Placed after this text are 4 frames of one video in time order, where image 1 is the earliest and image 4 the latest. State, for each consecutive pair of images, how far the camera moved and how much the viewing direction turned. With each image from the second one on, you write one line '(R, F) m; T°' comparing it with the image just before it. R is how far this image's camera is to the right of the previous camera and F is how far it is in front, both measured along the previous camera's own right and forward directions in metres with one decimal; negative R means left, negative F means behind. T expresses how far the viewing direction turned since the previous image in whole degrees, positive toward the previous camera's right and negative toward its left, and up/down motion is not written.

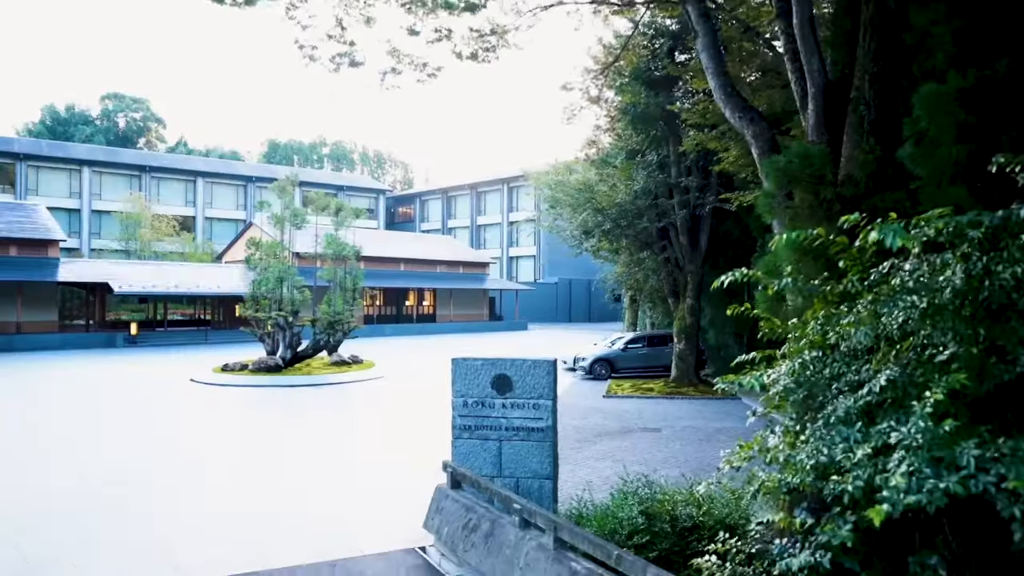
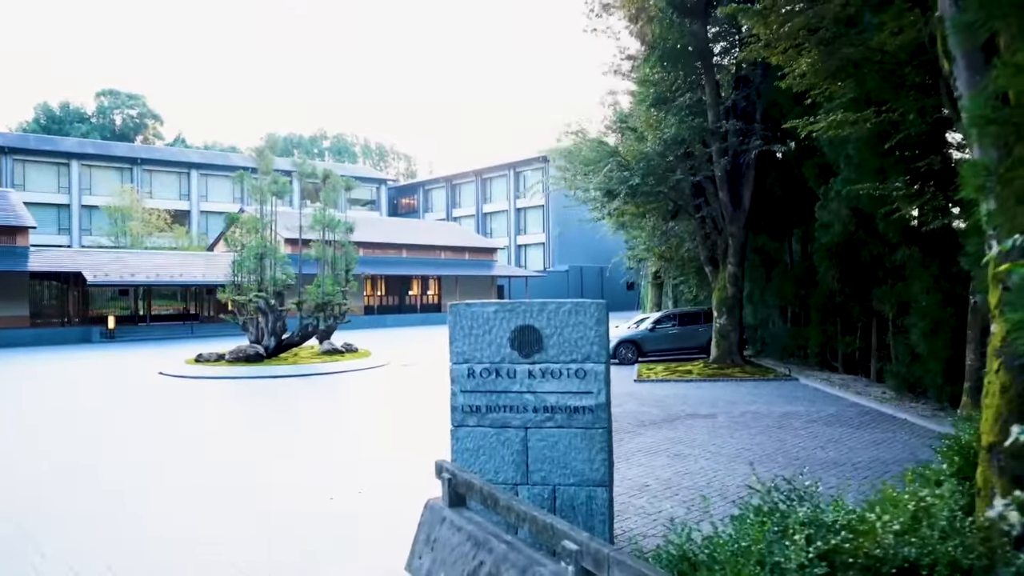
(-0.1, +2.5) m; -1°
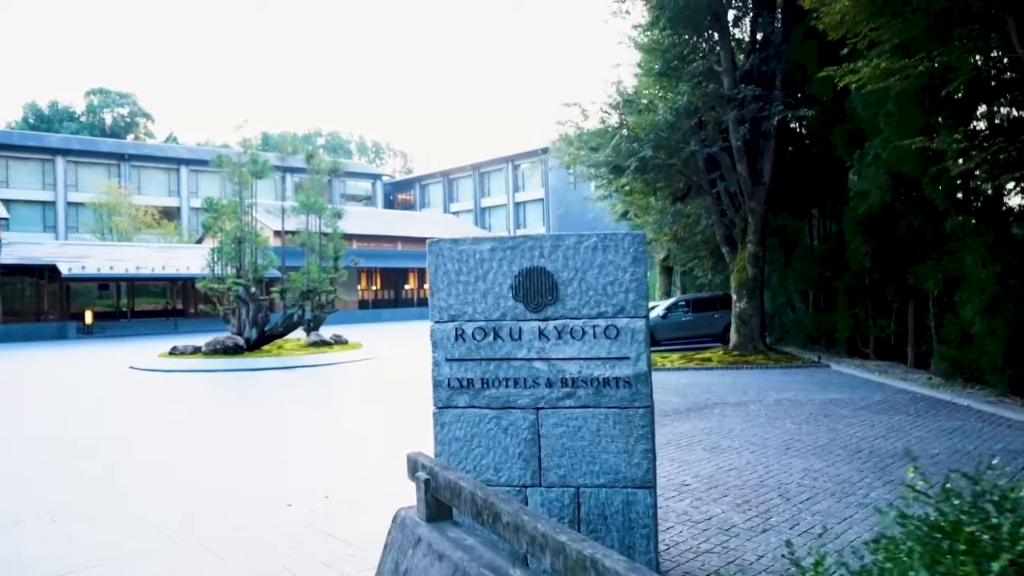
(0.0, +1.3) m; 0°
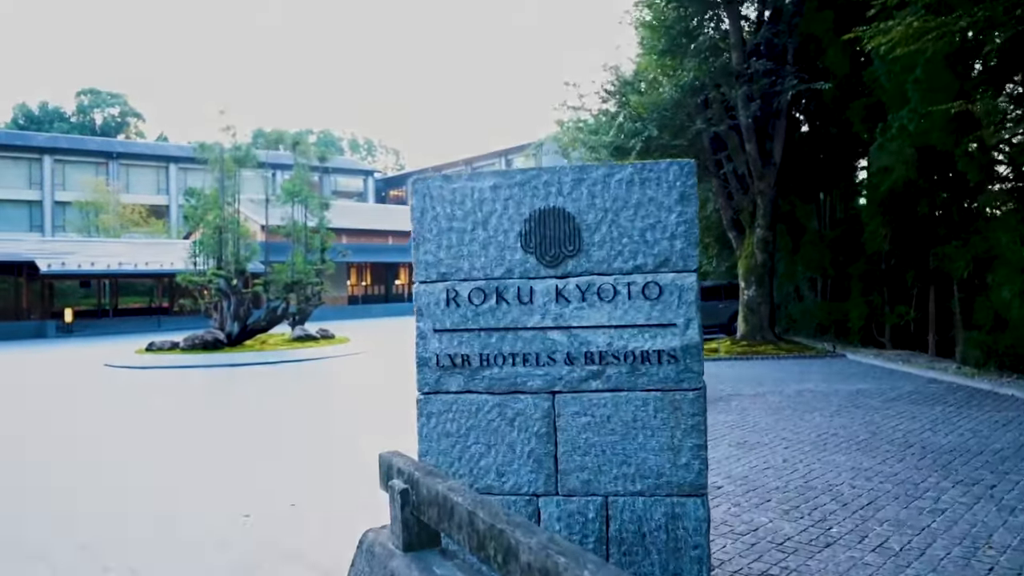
(0.0, +0.8) m; 0°
